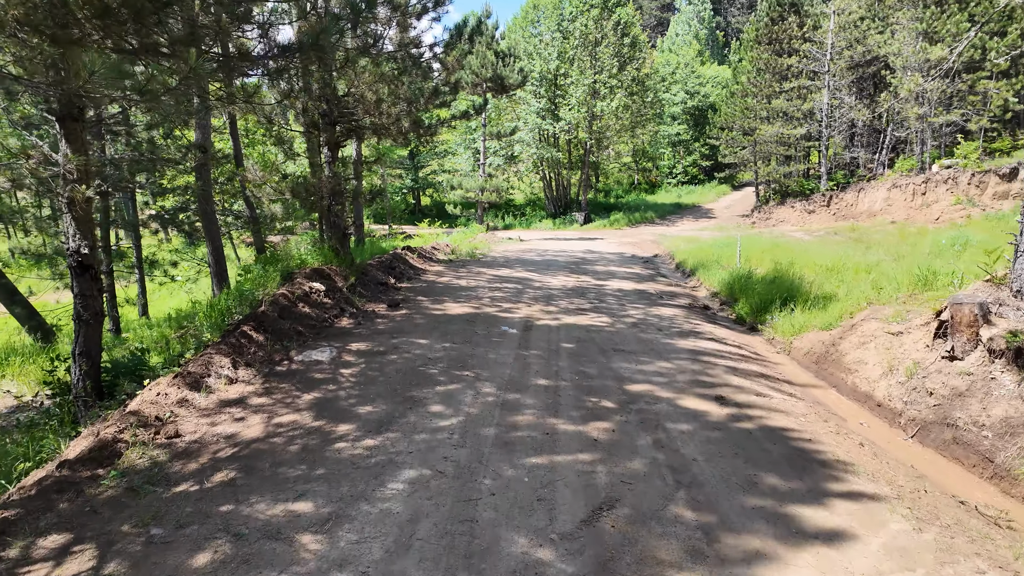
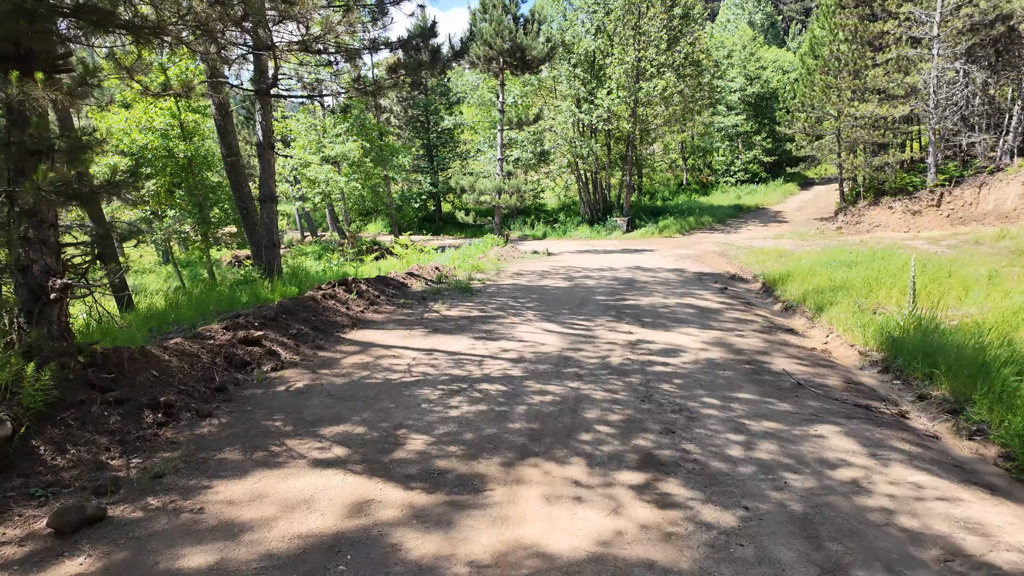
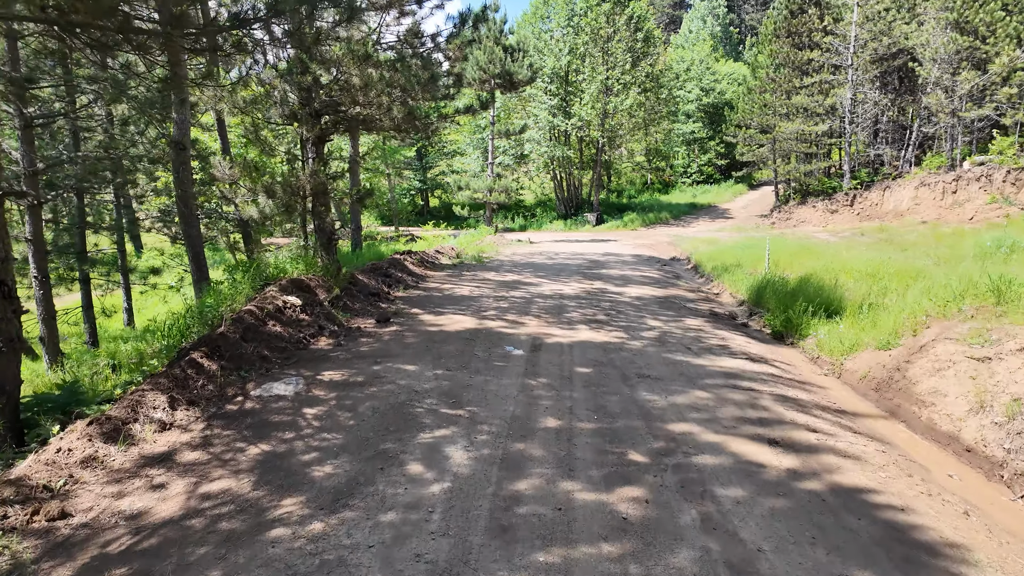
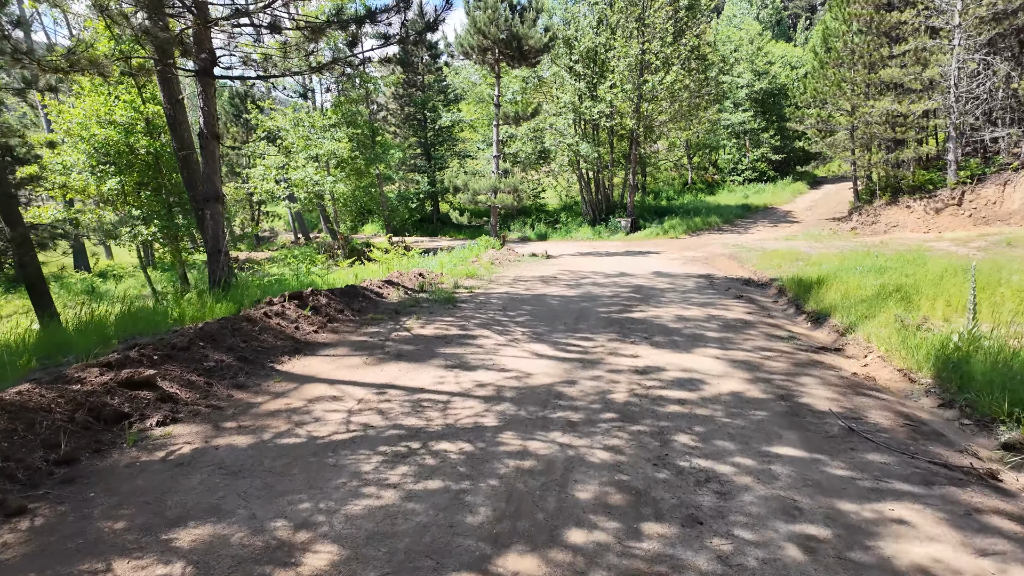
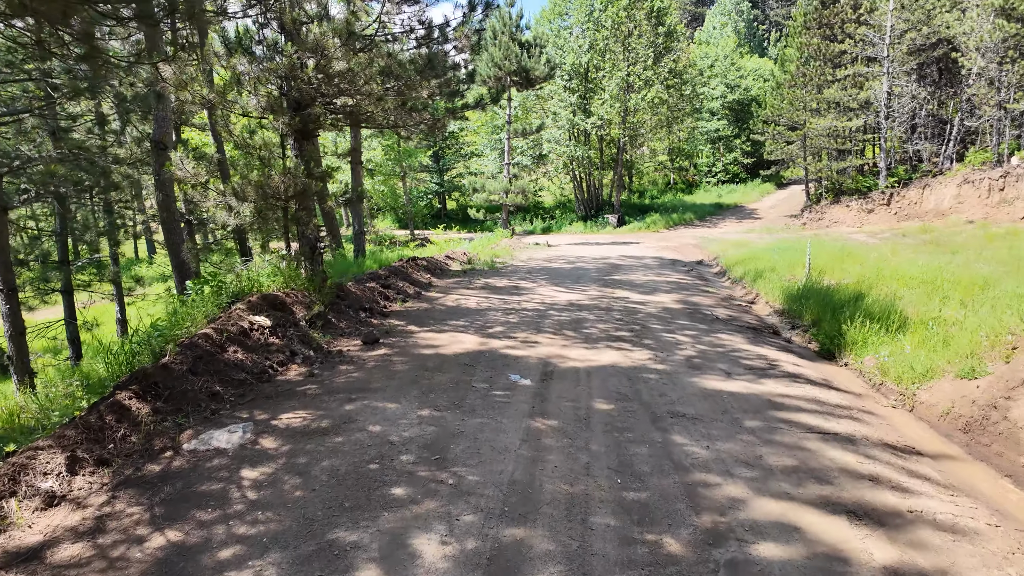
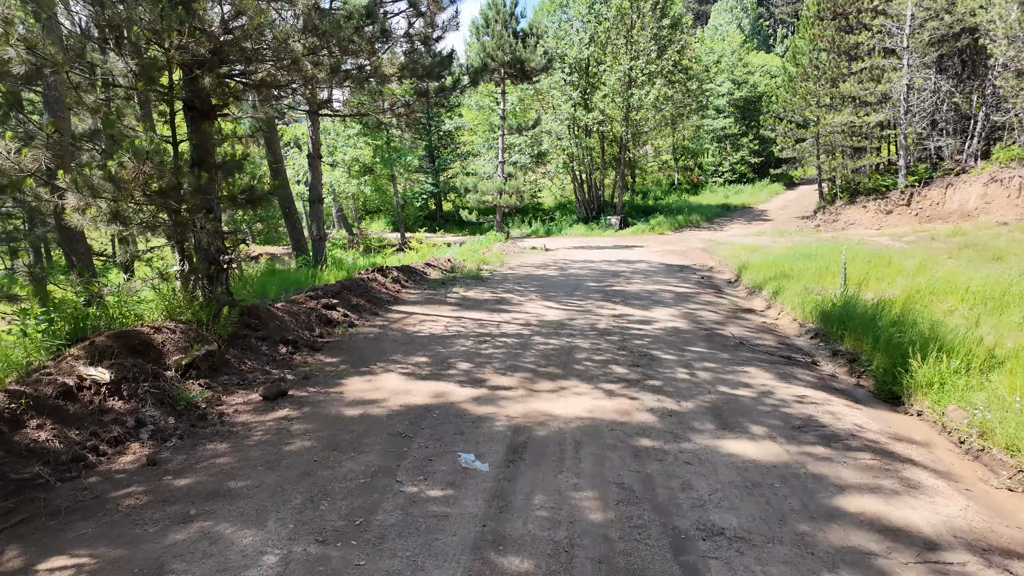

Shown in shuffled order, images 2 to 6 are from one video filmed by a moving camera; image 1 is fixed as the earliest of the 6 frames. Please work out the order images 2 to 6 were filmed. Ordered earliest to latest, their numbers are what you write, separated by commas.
3, 5, 6, 2, 4
